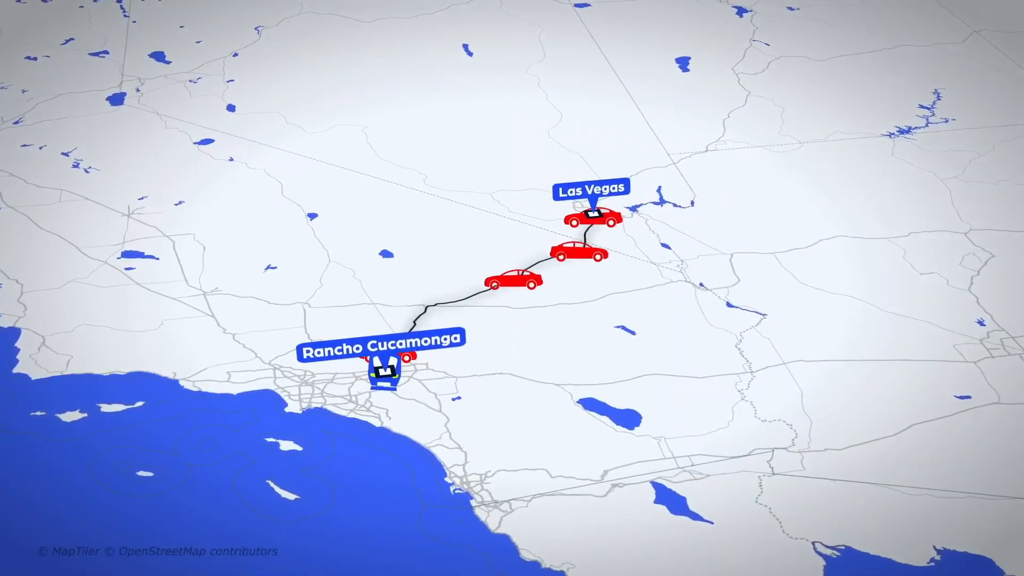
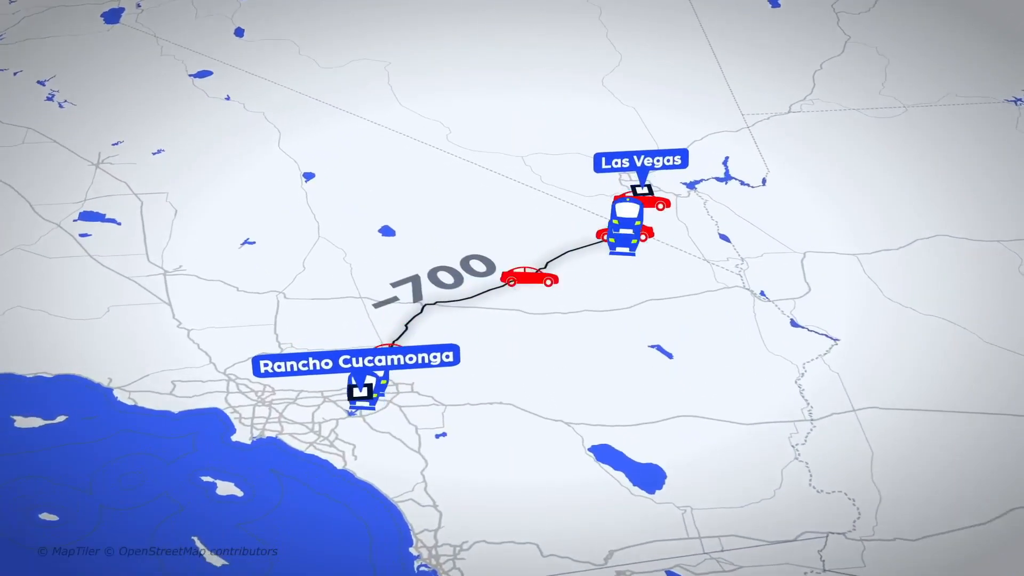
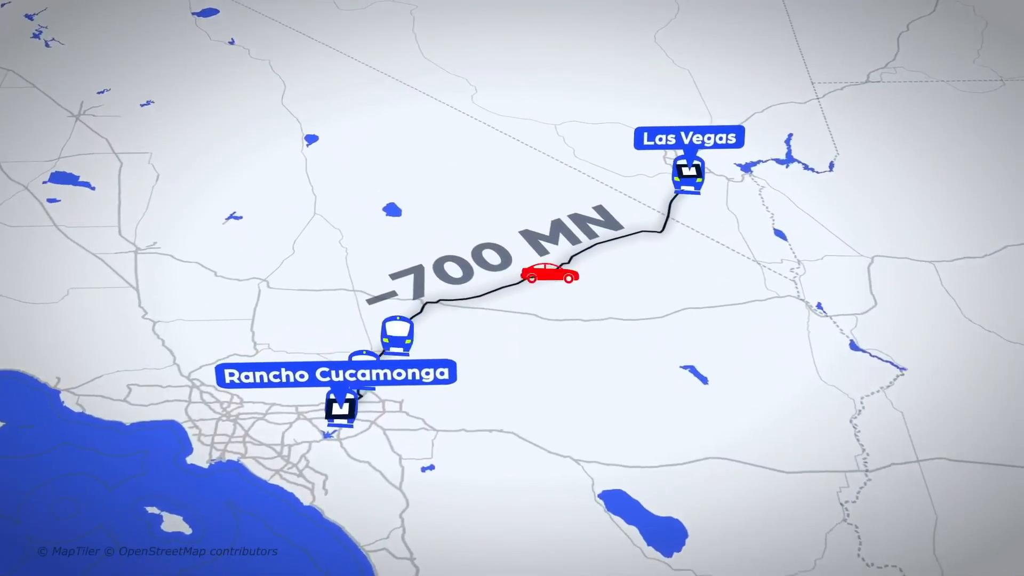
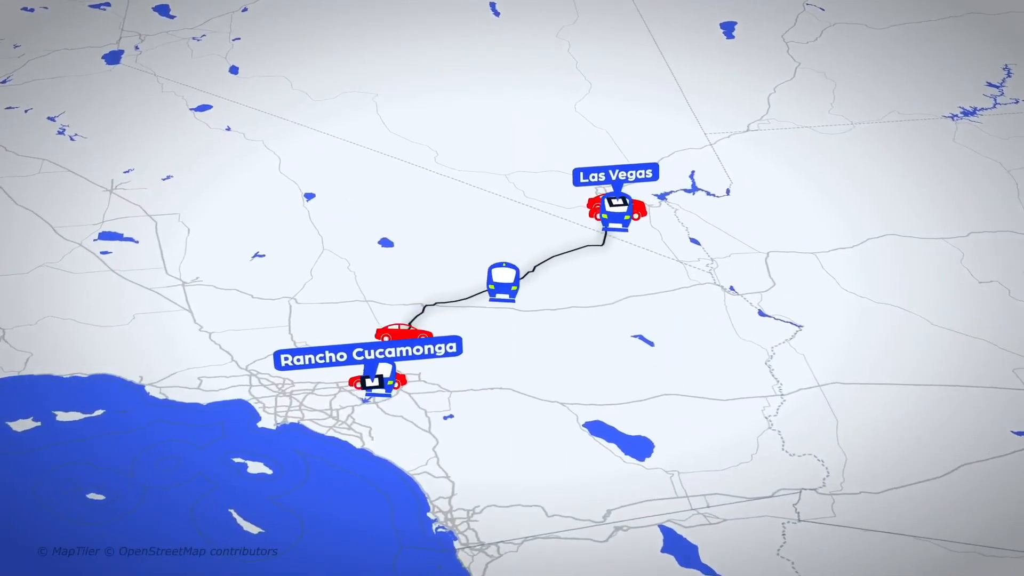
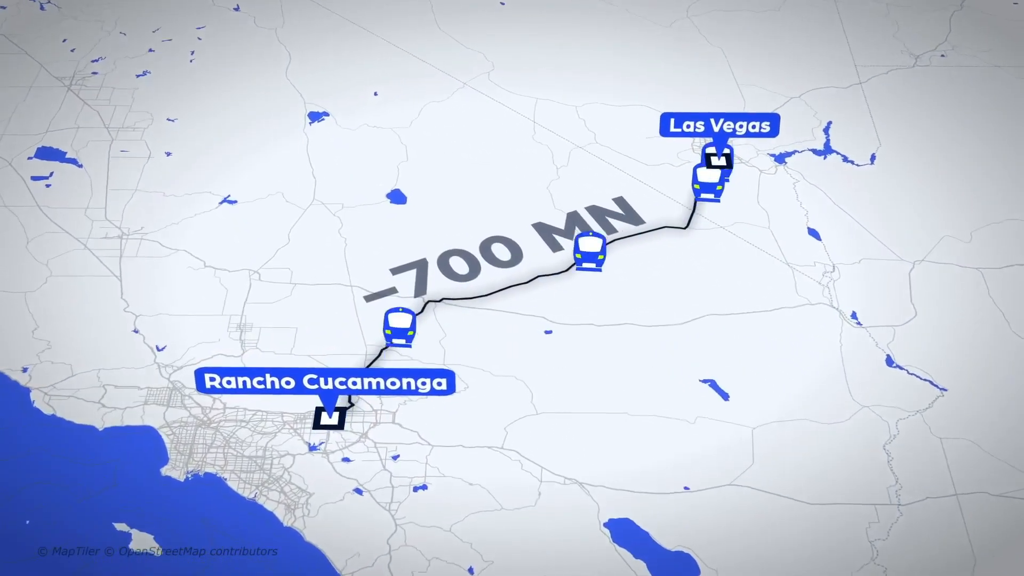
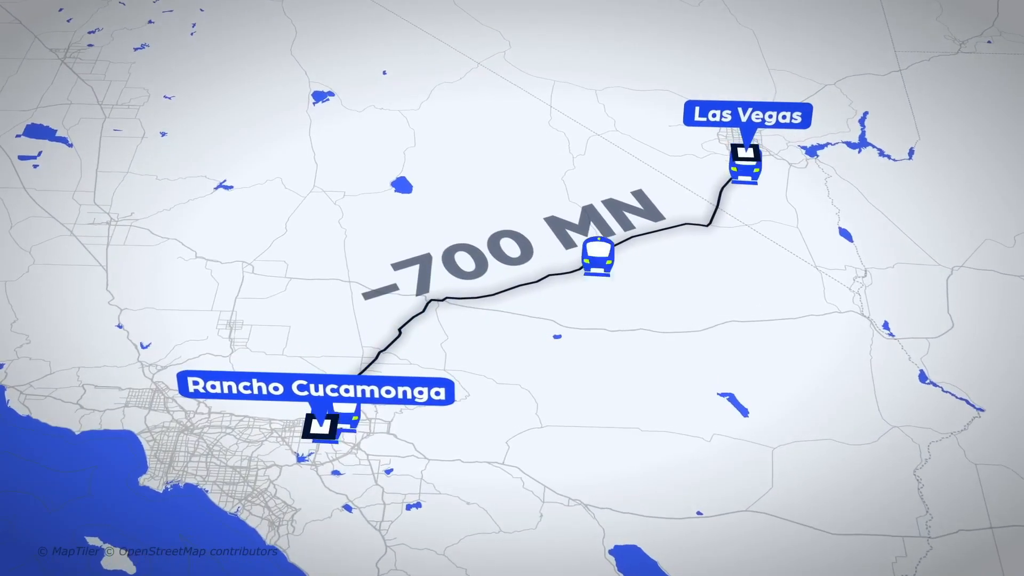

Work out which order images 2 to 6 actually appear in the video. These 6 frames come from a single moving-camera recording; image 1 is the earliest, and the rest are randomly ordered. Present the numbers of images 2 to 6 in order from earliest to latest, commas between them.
4, 2, 3, 5, 6
